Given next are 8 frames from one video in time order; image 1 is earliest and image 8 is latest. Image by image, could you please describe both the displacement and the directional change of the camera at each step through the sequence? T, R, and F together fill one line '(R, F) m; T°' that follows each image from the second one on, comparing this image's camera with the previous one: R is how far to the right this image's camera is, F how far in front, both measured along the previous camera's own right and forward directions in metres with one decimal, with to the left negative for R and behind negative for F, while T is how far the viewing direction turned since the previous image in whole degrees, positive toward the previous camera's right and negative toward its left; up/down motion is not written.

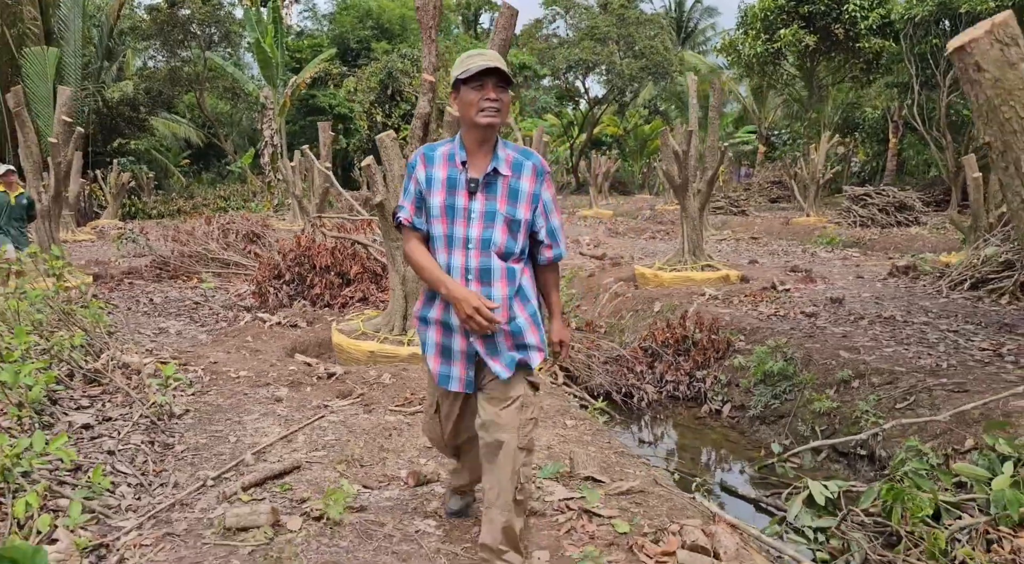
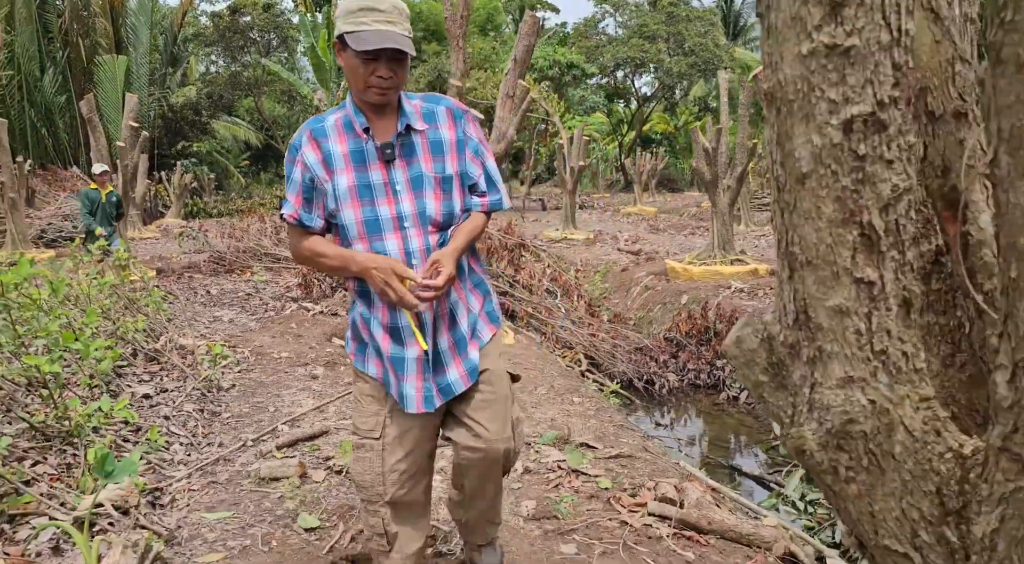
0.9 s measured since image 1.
(+0.2, -0.3) m; -4°
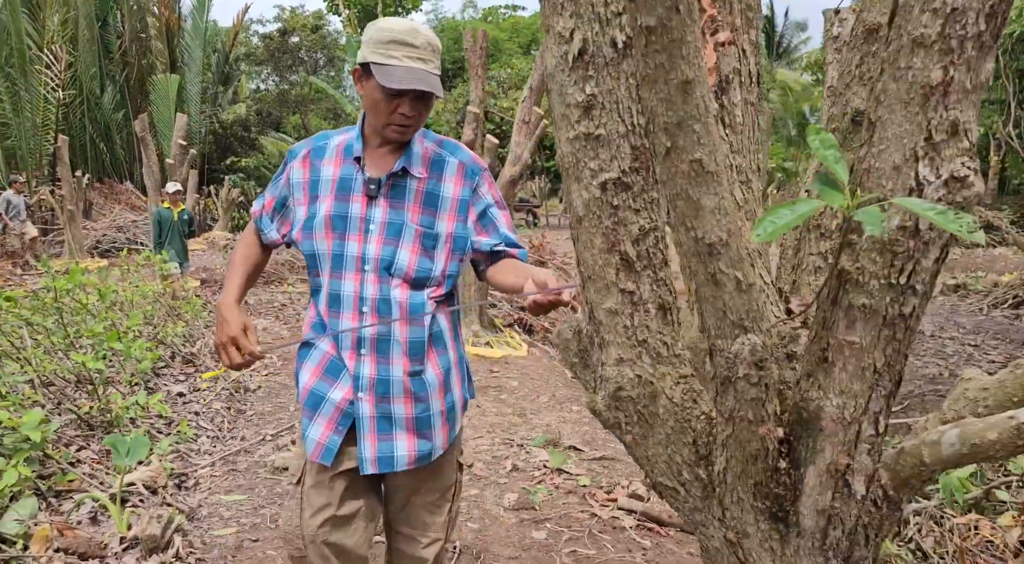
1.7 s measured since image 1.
(+0.2, -0.3) m; -3°
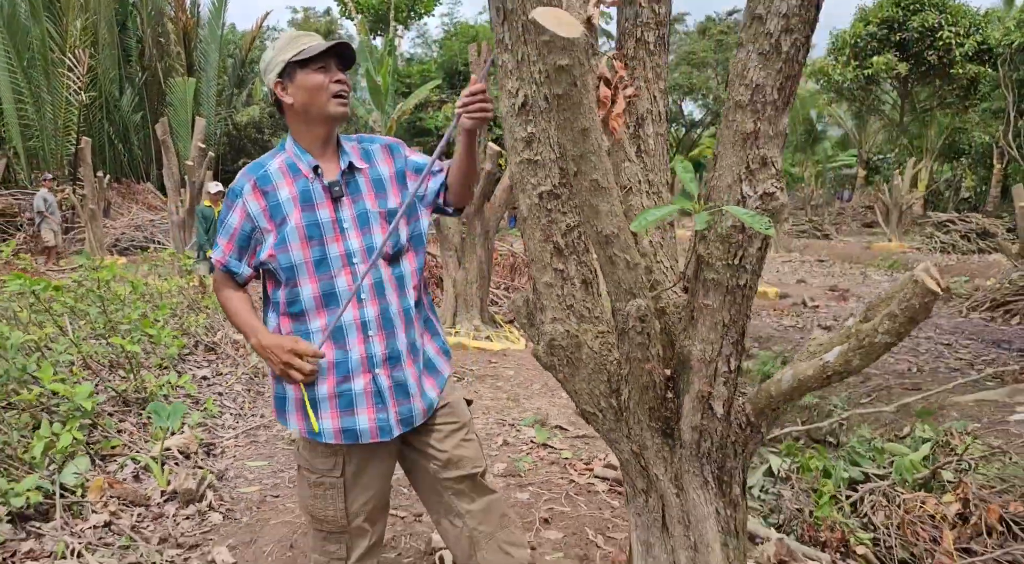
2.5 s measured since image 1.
(+0.1, -0.4) m; -1°
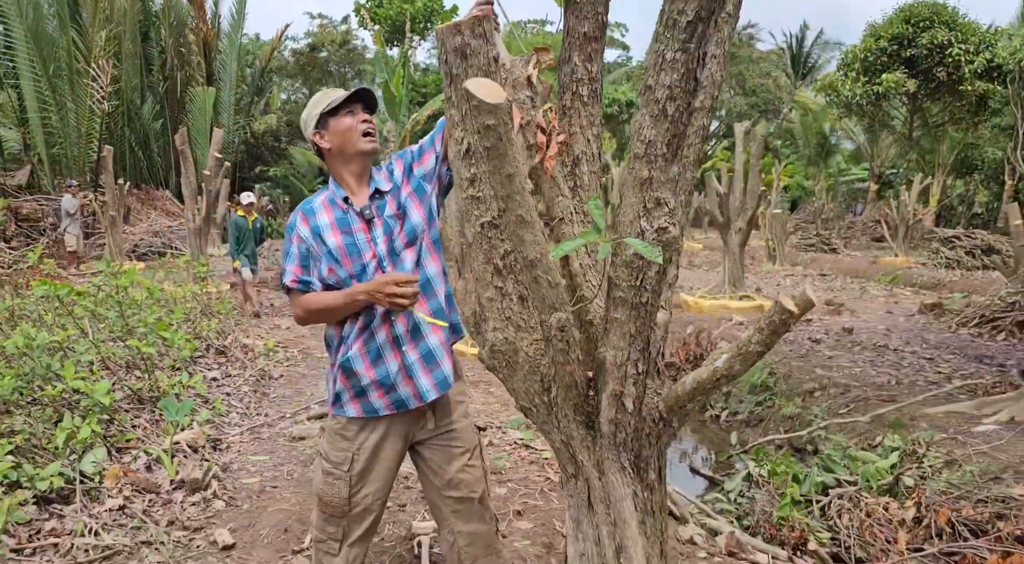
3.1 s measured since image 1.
(+0.1, -0.3) m; -1°
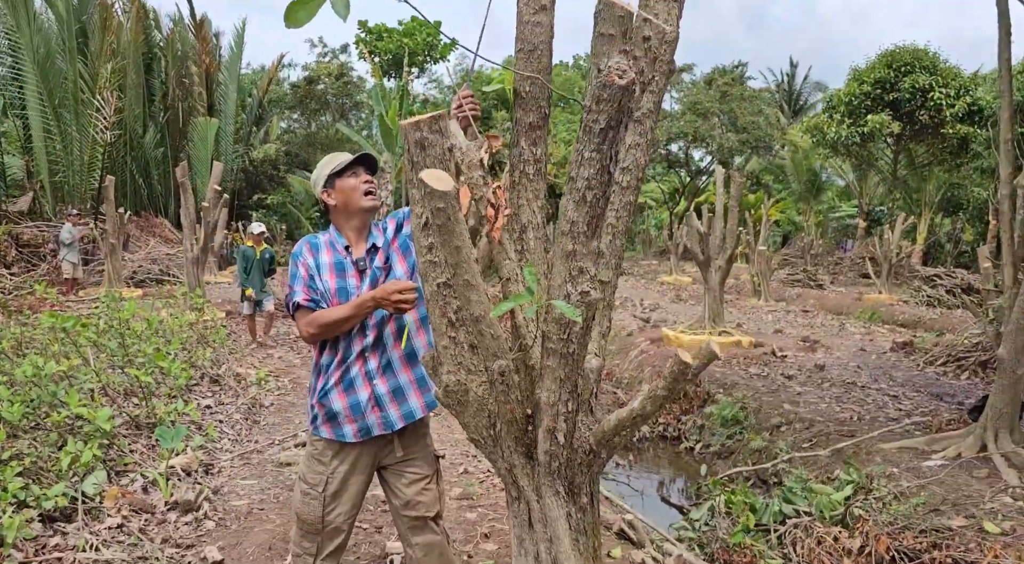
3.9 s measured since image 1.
(+0.1, -0.3) m; 0°
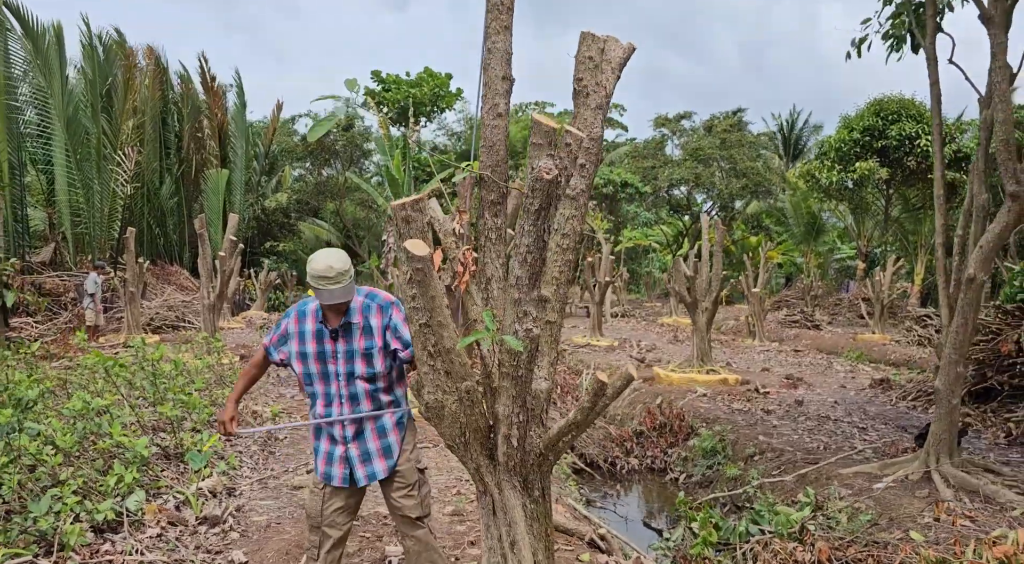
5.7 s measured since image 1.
(+0.1, -0.6) m; -1°
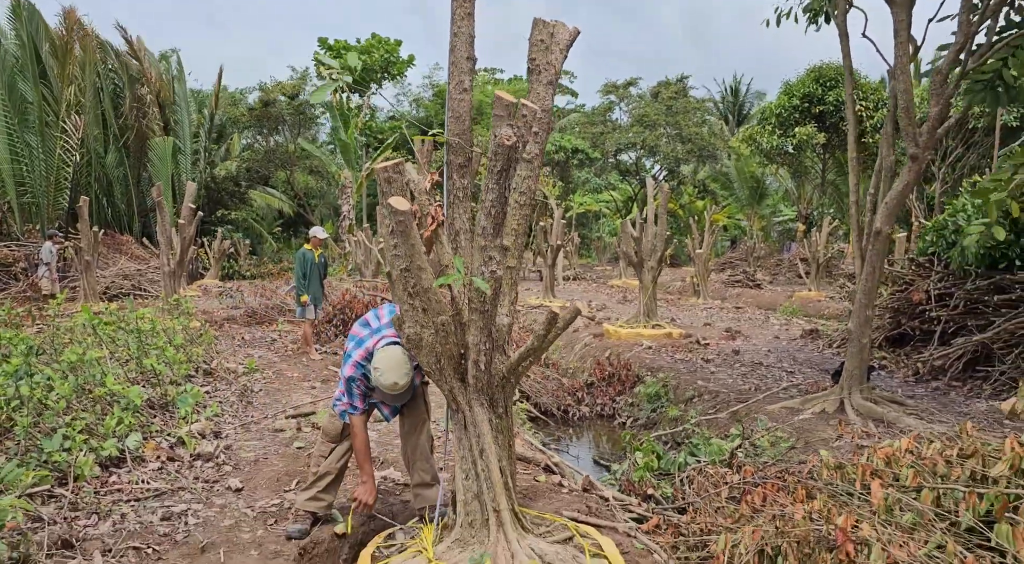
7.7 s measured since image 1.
(0.0, -0.4) m; +4°
